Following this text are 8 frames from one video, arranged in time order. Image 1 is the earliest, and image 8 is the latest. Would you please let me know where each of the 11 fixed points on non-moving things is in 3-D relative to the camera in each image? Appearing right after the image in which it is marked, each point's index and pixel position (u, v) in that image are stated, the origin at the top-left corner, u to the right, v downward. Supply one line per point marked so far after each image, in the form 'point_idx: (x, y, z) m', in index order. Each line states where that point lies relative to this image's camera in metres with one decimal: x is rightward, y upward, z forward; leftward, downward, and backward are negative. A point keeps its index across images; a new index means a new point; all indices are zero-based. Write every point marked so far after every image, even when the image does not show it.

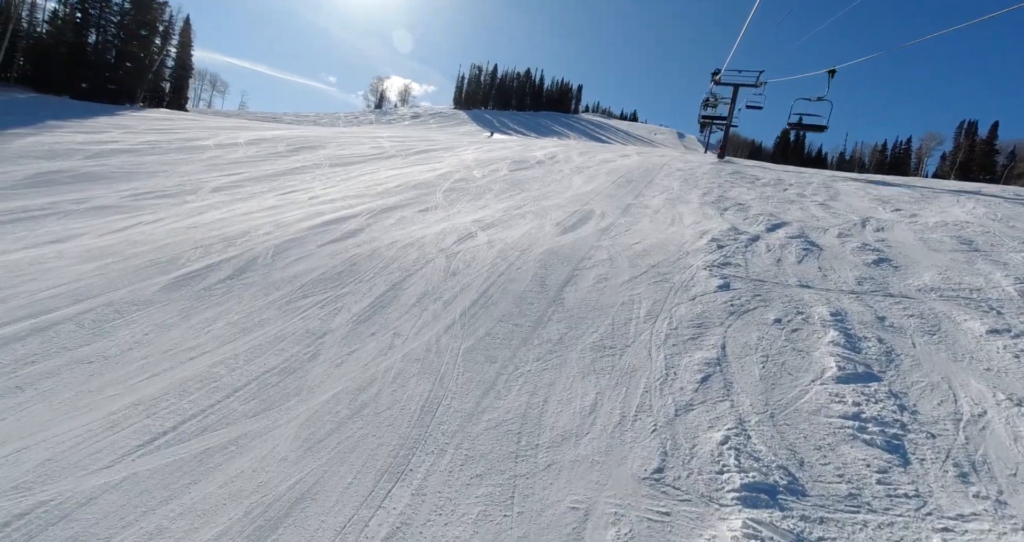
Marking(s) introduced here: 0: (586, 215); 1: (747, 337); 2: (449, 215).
0: (+1.5, +1.1, +9.1) m
1: (+2.4, -0.7, +4.5) m
2: (-1.3, +1.1, +9.0) m
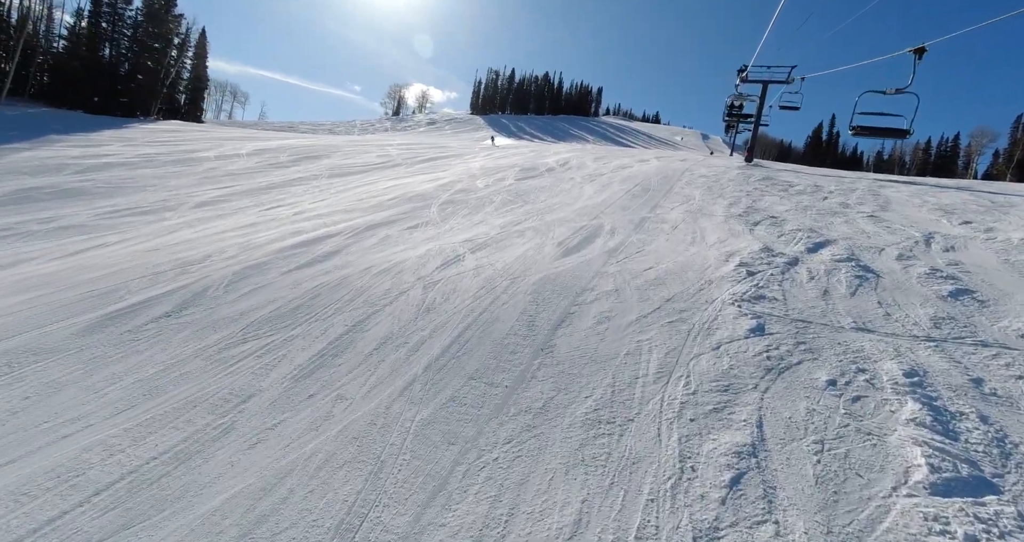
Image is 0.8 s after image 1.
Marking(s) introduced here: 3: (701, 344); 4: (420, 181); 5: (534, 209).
0: (+1.4, +0.7, +8.0) m
1: (+2.1, -1.1, +3.4) m
2: (-1.3, +0.7, +8.1) m
3: (+1.8, -0.7, +4.3) m
4: (-2.8, +2.7, +13.4) m
5: (+0.5, +1.3, +9.7) m
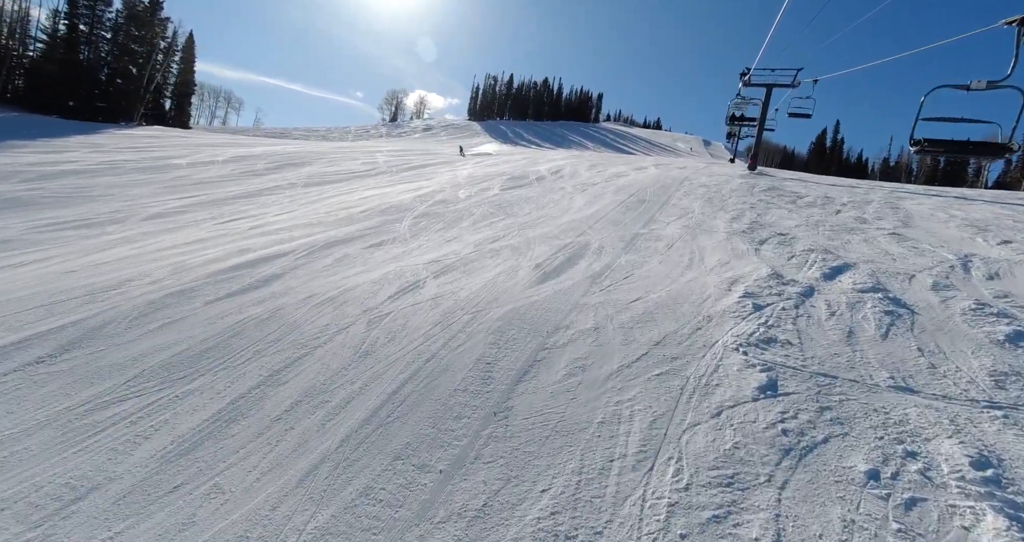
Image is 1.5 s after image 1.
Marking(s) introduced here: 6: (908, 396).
0: (+1.0, +0.3, +7.1) m
1: (+1.7, -1.4, +2.4) m
2: (-1.7, +0.3, +7.2) m
3: (+1.4, -1.0, +3.3) m
4: (-3.2, +2.2, +12.6) m
5: (+0.1, +0.9, +8.7) m
6: (+3.0, -0.9, +3.4) m
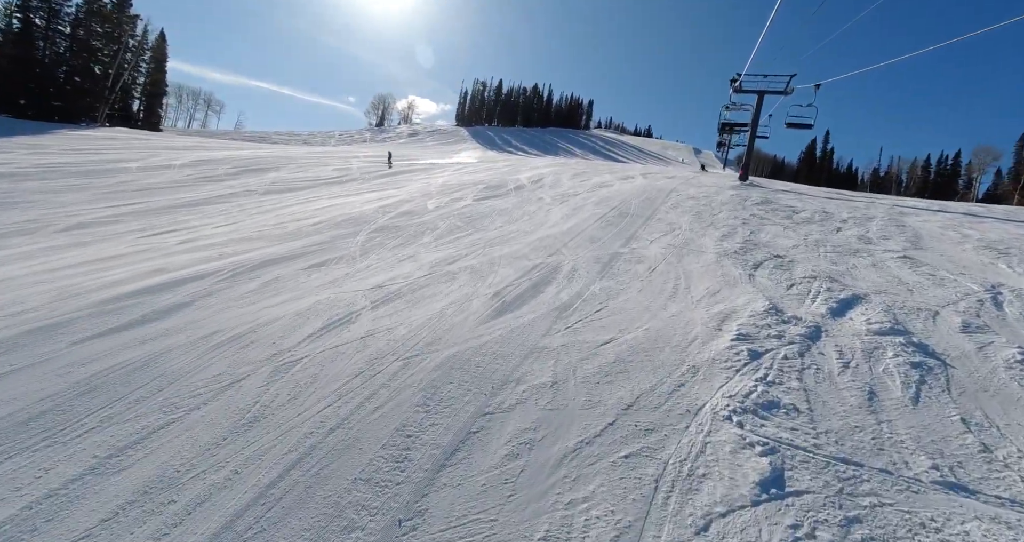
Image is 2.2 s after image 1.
0: (+0.5, -0.1, +6.1) m
1: (+1.2, -1.7, +1.5) m
2: (-2.3, 0.0, +6.2) m
3: (+0.9, -1.3, +2.4) m
4: (-3.8, +1.8, +11.6) m
5: (-0.5, +0.5, +7.8) m
6: (+2.5, -1.3, +2.5) m
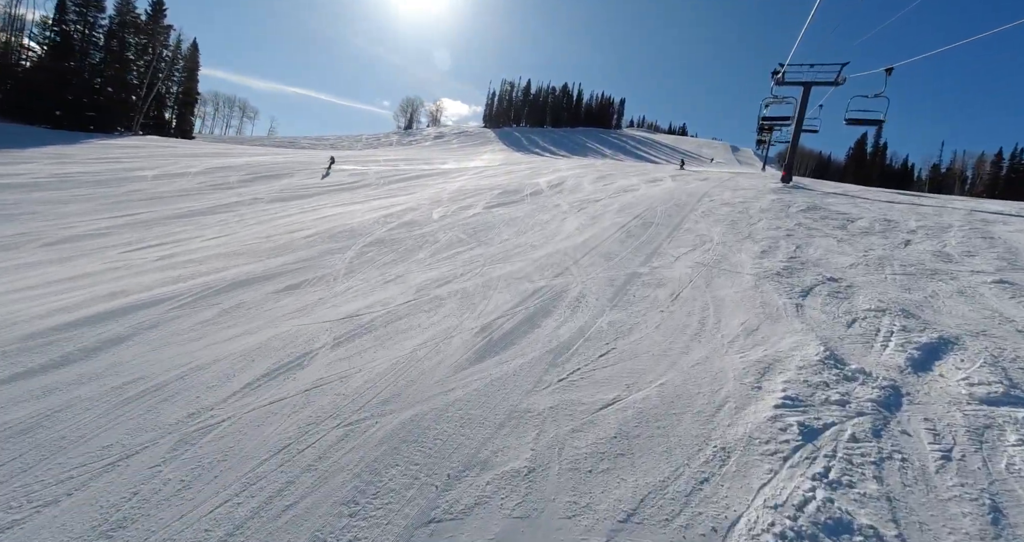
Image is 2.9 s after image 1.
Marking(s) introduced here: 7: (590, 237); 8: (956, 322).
0: (+0.4, -0.4, +5.2) m
1: (+0.8, -2.0, +0.5) m
2: (-2.3, -0.3, +5.5) m
3: (+0.6, -1.6, +1.4) m
4: (-3.5, +1.5, +10.9) m
5: (-0.5, +0.2, +6.9) m
6: (+2.2, -1.6, +1.4) m
7: (+1.4, +0.6, +7.9) m
8: (+4.1, -0.5, +4.2) m
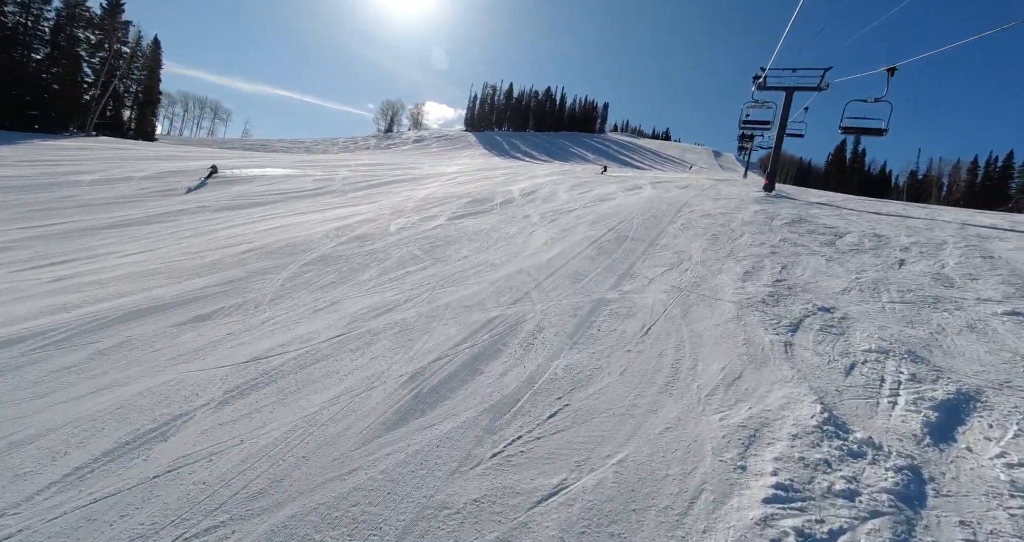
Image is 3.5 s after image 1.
0: (-0.1, -0.7, +4.4) m
1: (+0.4, -2.2, -0.3) m
2: (-2.9, -0.6, +4.6) m
3: (+0.1, -1.9, +0.6) m
4: (-4.2, +1.2, +10.0) m
5: (-1.1, -0.1, +6.1) m
6: (+1.7, -1.8, +0.7) m
7: (+0.7, +0.3, +7.2) m
8: (+3.6, -0.8, +3.5) m
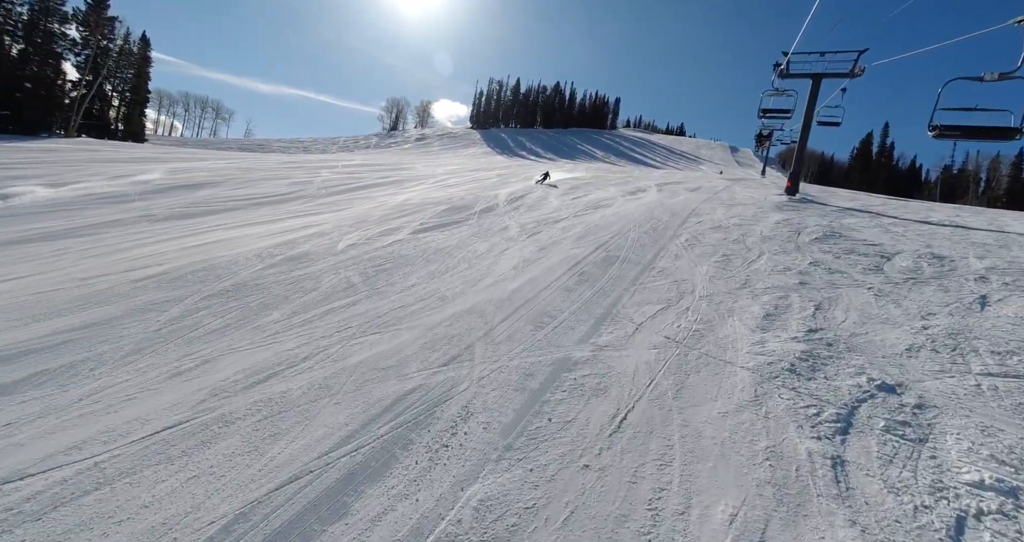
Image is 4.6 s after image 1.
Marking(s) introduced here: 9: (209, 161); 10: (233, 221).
0: (-0.8, -1.1, +2.9) m
1: (-0.4, -2.7, -1.7) m
2: (-3.5, -1.1, +3.2) m
3: (-0.6, -2.4, -0.8) m
4: (-4.7, +0.8, +8.7) m
5: (-1.7, -0.5, +4.7) m
6: (+1.0, -2.3, -0.9) m
7: (+0.2, -0.1, +5.7) m
8: (+2.9, -1.2, +1.9) m
9: (-12.9, +4.7, +19.2) m
10: (-6.1, +1.1, +9.8) m
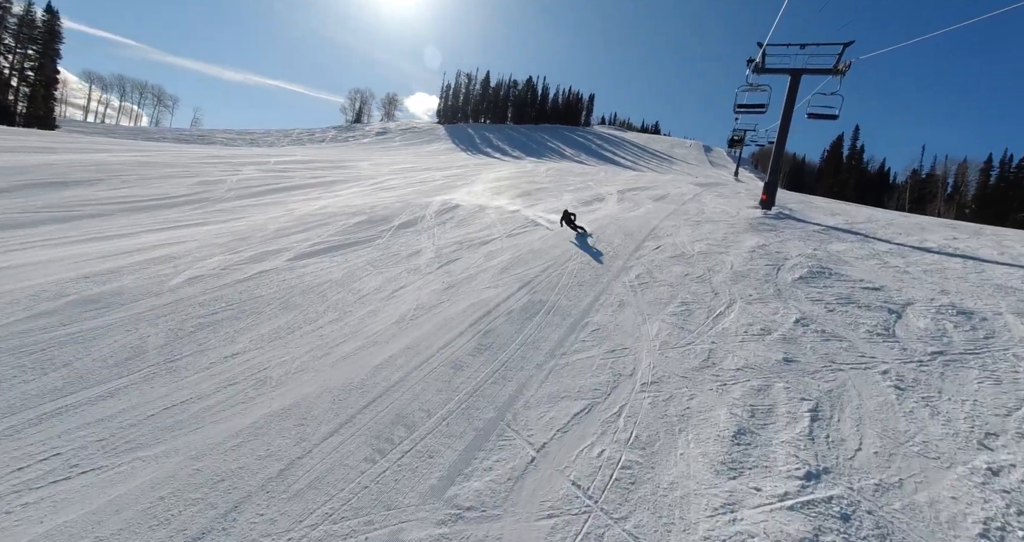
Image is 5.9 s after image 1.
0: (-1.8, -1.7, +1.1) m
1: (-1.2, -3.3, -3.5) m
2: (-4.6, -1.6, +1.2) m
3: (-1.5, -3.0, -2.6) m
4: (-6.0, +0.2, +6.6) m
5: (-2.8, -1.1, +2.8) m
6: (+0.1, -2.9, -2.6) m
7: (-1.0, -0.7, +3.9) m
8: (+1.9, -1.8, +0.3) m
9: (-14.7, +4.3, +16.6) m
10: (-7.5, +0.6, +7.7) m
